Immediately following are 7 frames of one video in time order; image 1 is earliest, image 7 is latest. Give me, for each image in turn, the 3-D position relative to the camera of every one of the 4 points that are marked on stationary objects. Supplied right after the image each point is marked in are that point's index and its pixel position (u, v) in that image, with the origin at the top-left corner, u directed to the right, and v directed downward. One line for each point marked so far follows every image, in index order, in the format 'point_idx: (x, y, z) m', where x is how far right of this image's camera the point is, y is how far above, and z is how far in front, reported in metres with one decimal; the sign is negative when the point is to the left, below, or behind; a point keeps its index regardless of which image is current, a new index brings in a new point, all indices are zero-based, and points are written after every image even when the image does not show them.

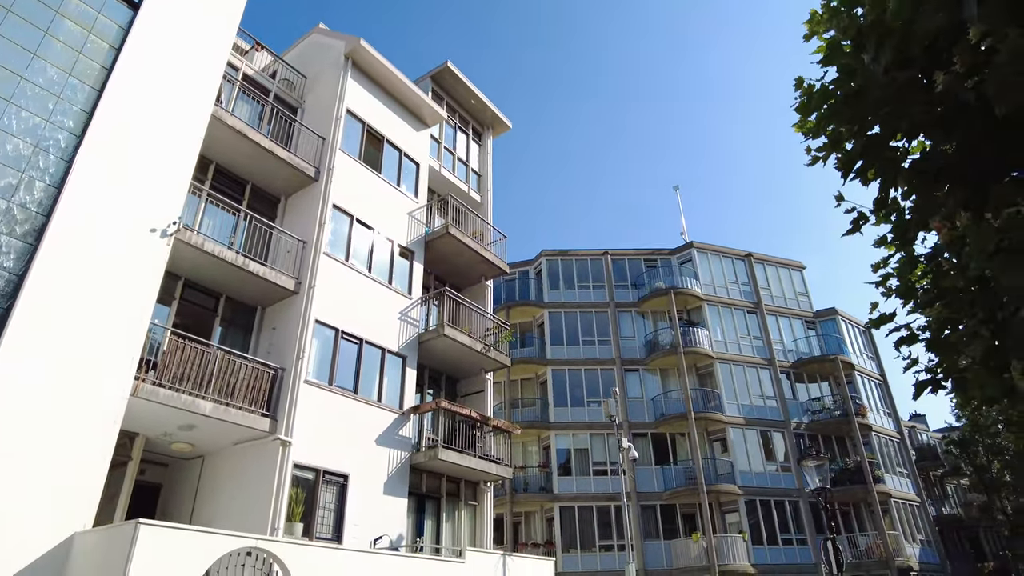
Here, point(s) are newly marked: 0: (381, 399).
0: (-2.5, -2.1, +12.4) m
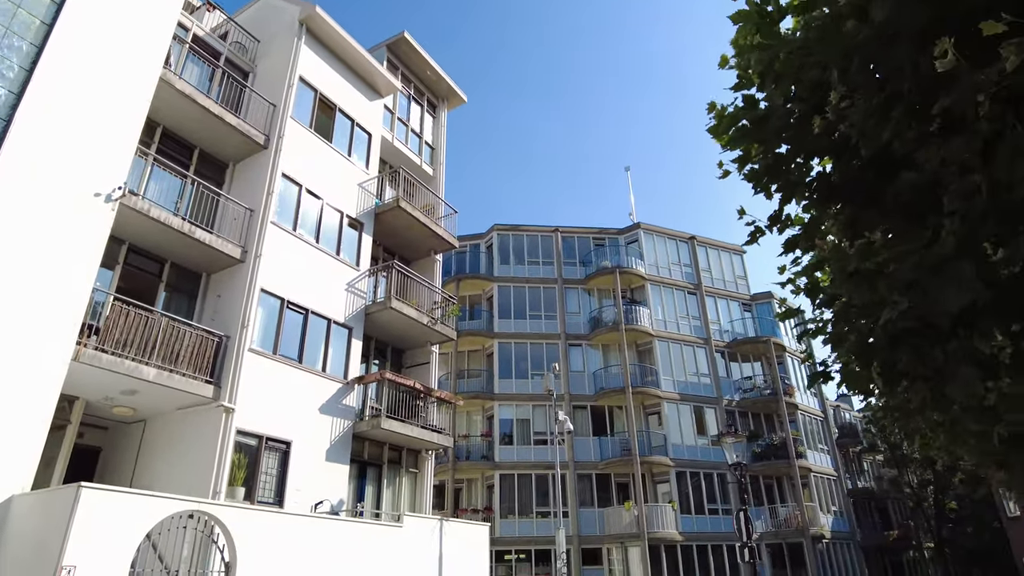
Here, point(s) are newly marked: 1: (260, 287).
0: (-3.6, -1.5, +12.6) m
1: (-4.4, 0.0, +11.6) m
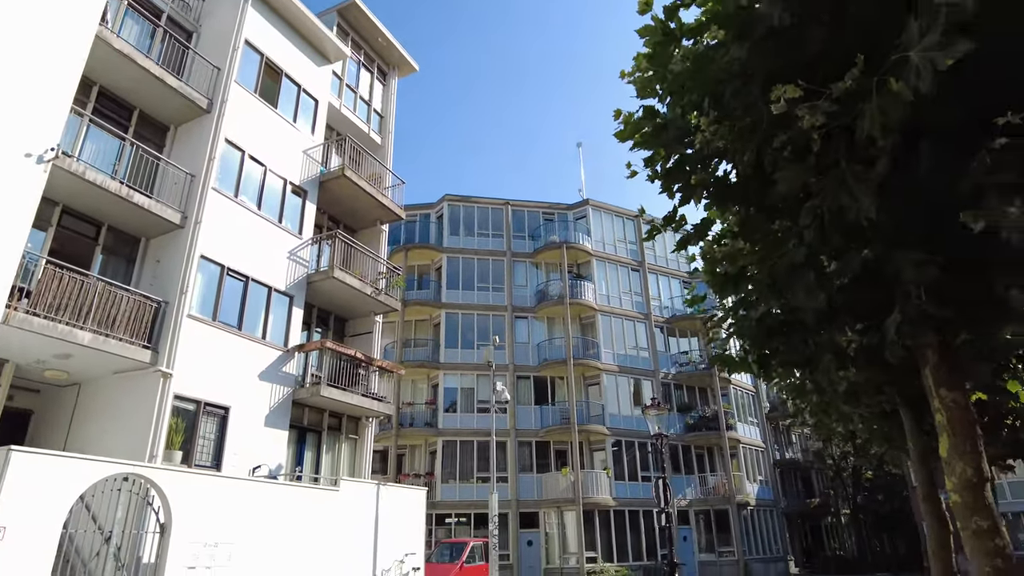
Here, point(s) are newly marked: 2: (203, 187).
0: (-4.7, -0.9, +12.7) m
1: (-5.5, +0.6, +11.5) m
2: (-5.6, +1.8, +11.9) m
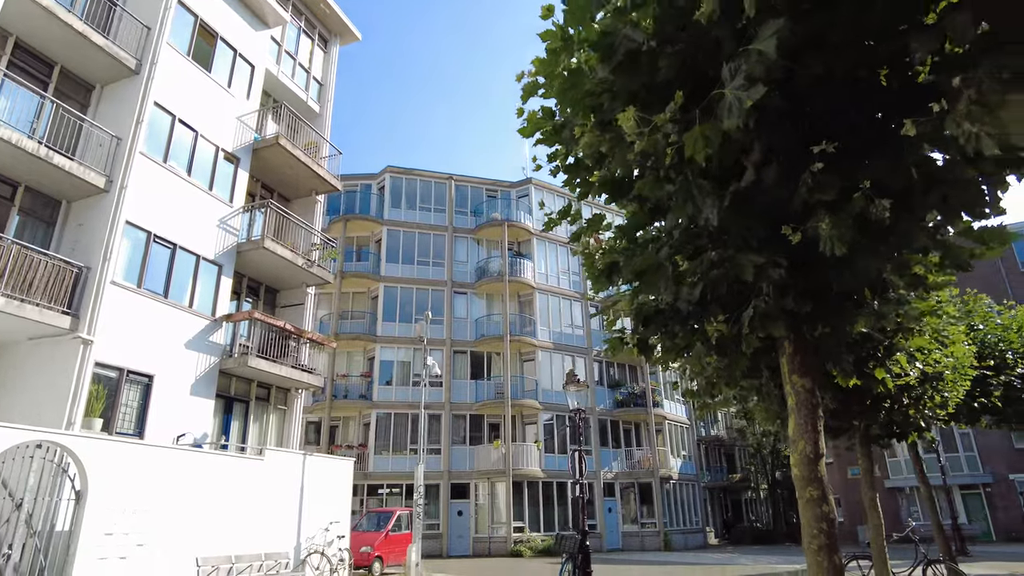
0: (-6.1, -0.3, +12.6) m
1: (-6.7, +1.2, +11.3) m
2: (-6.8, +2.4, +11.7) m
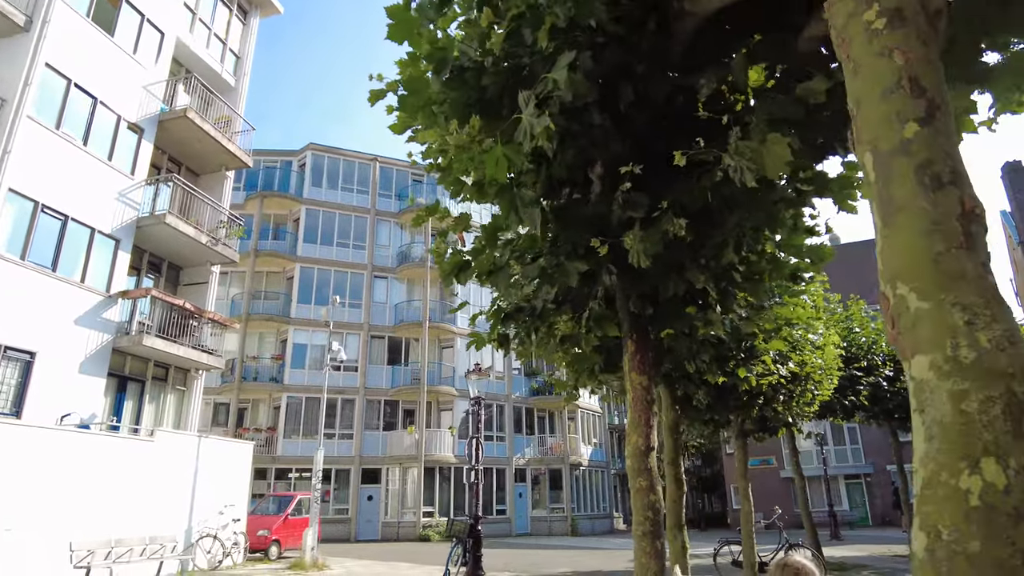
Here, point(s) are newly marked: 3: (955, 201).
0: (-7.8, +0.2, +12.1) m
1: (-8.2, +1.7, +10.7) m
2: (-8.3, +2.9, +11.0) m
3: (+0.9, +0.2, +1.4) m
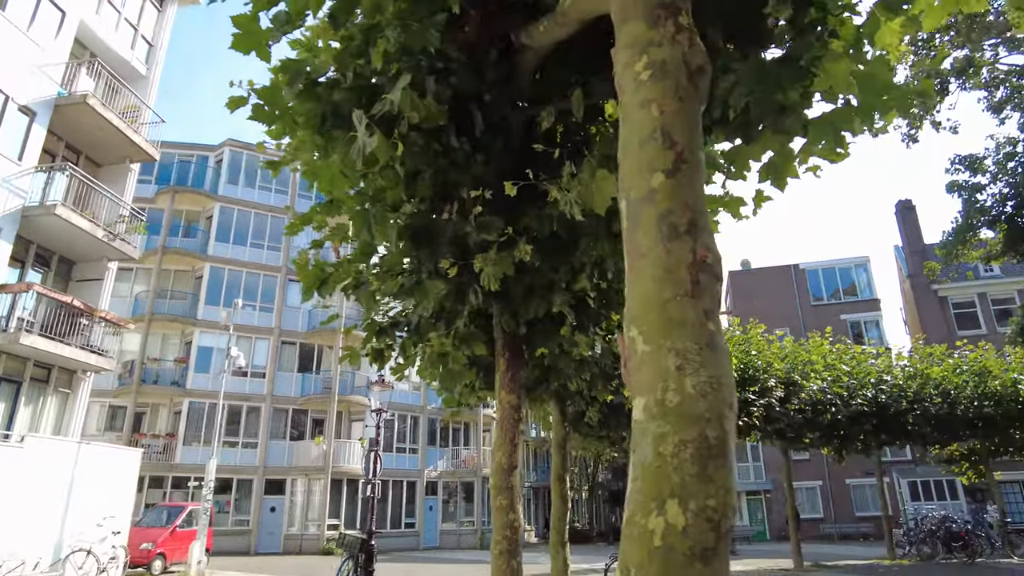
0: (-9.4, +0.3, +11.2) m
1: (-9.6, +1.8, +9.8) m
2: (-9.7, +3.1, +10.1) m
3: (+0.4, +0.1, +1.5) m
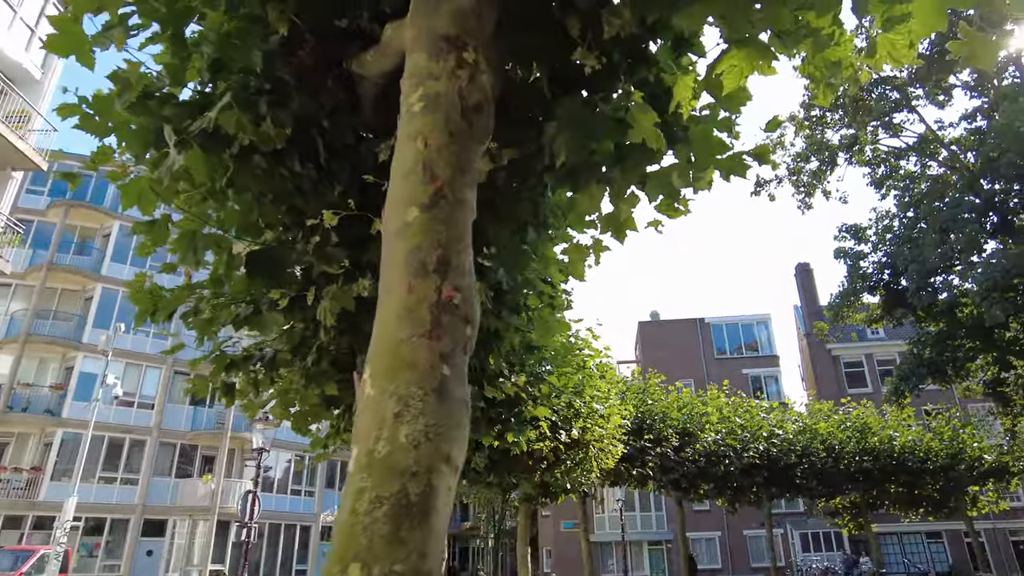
0: (-11.0, +0.2, +9.9) m
1: (-11.0, +1.8, +8.7) m
2: (-11.0, +3.0, +9.0) m
3: (-0.2, 0.0, +1.4) m
